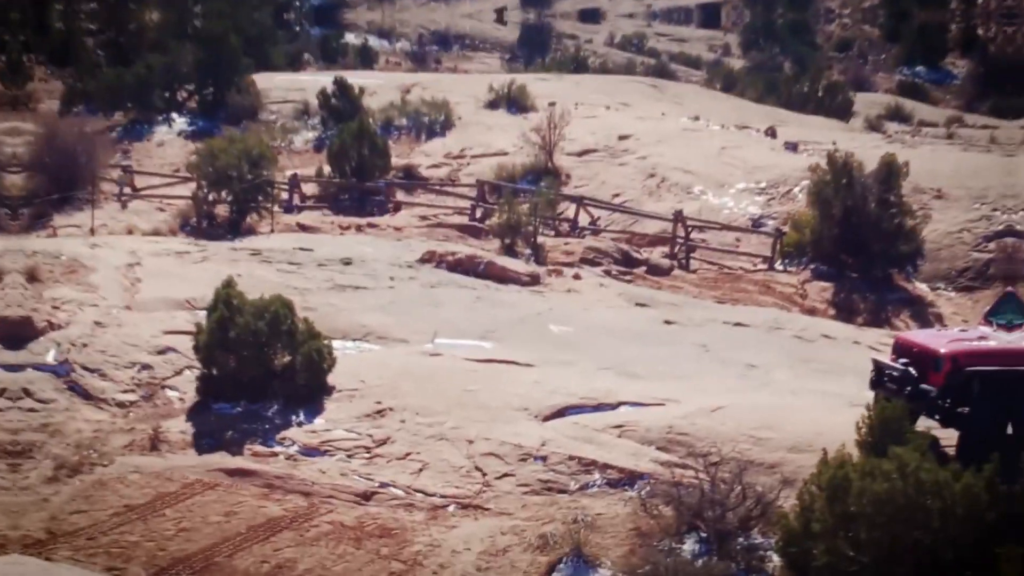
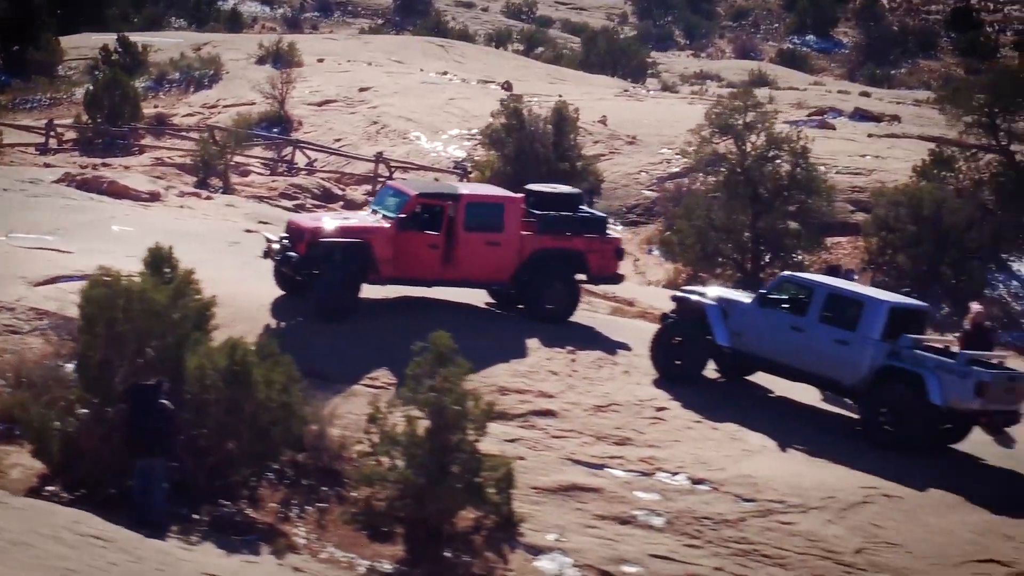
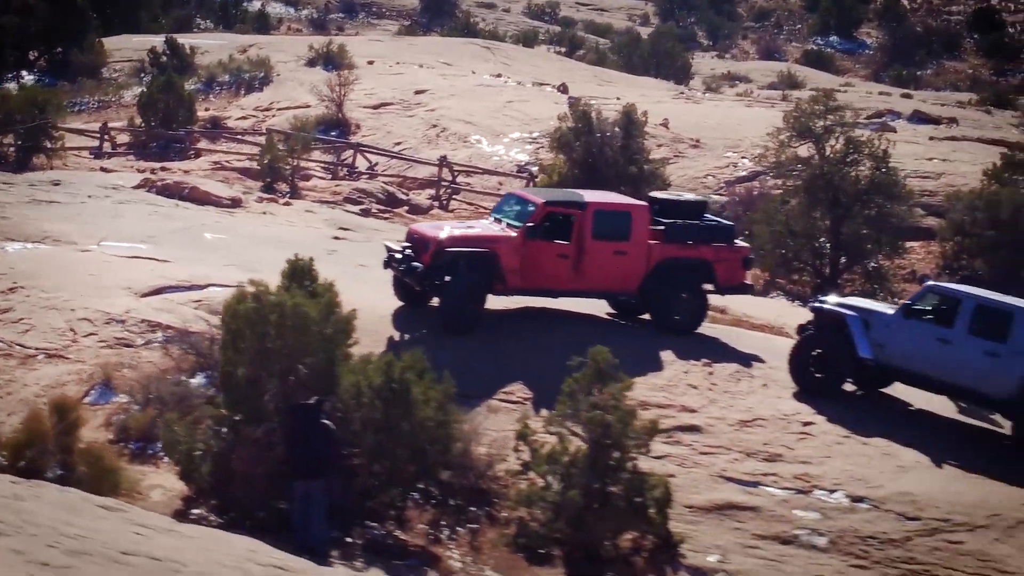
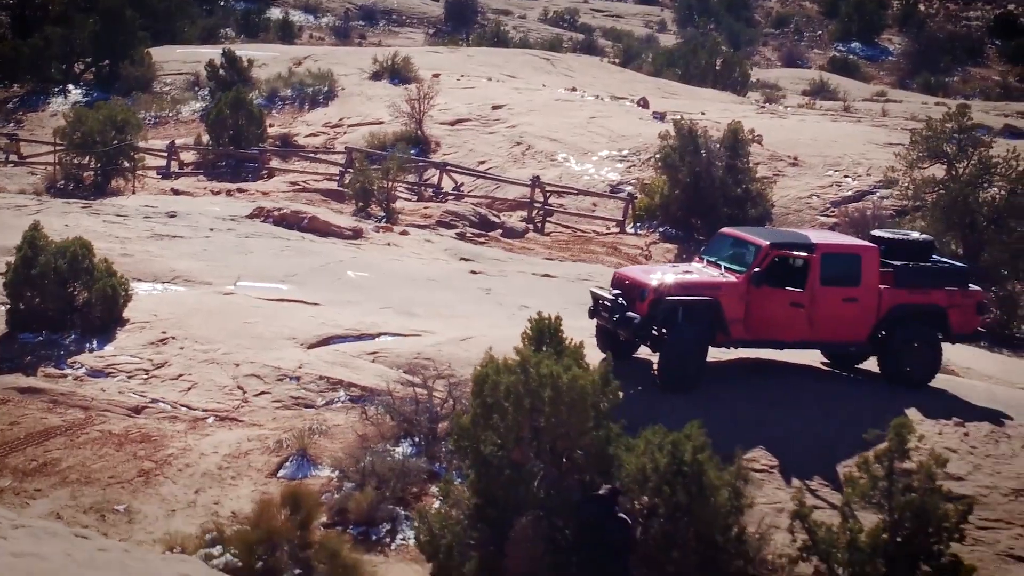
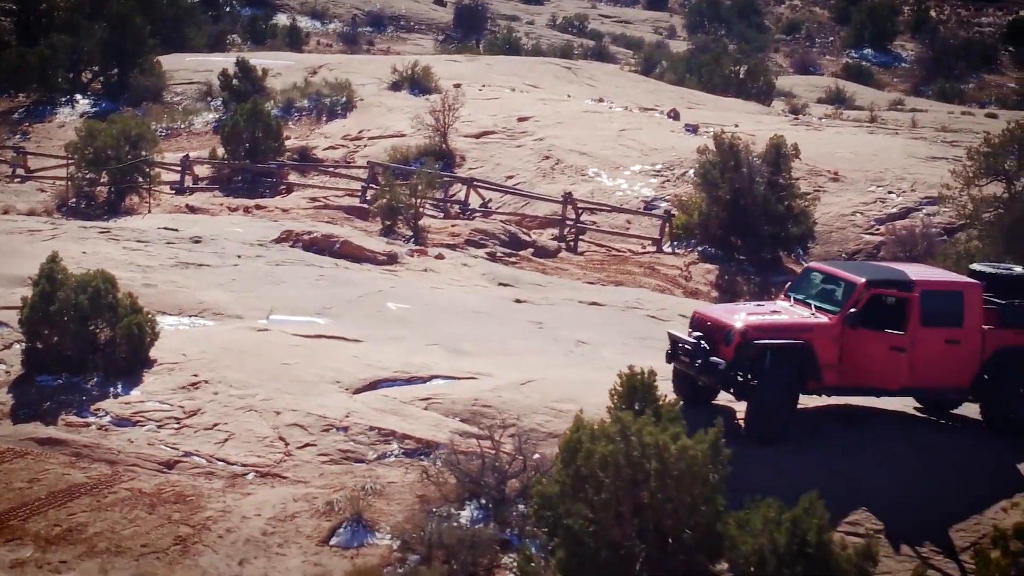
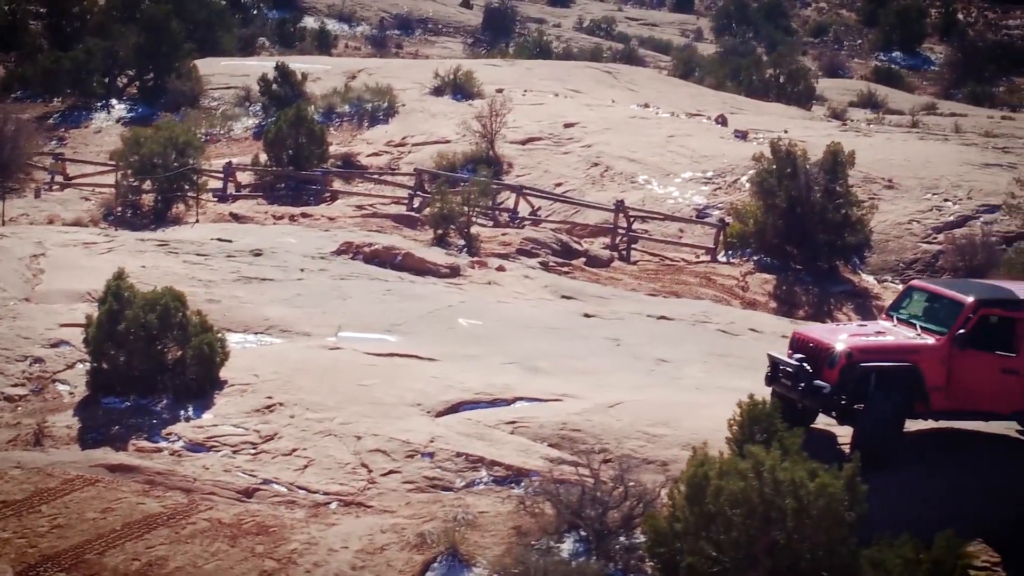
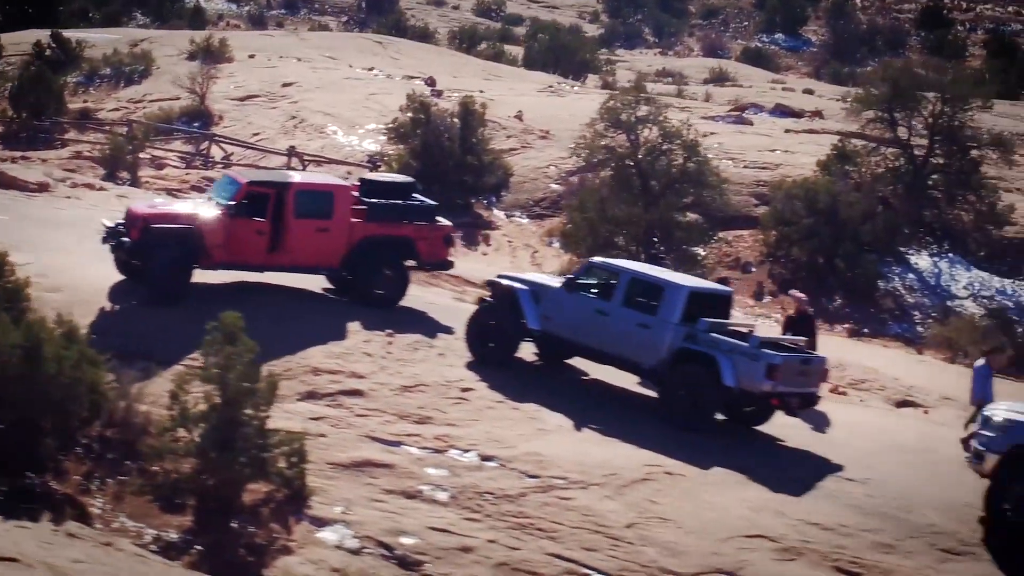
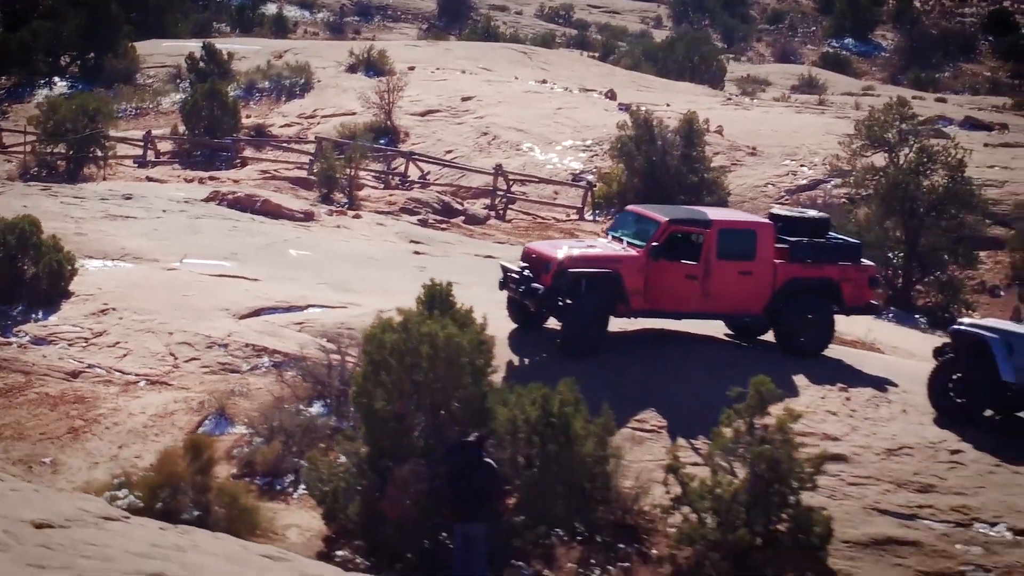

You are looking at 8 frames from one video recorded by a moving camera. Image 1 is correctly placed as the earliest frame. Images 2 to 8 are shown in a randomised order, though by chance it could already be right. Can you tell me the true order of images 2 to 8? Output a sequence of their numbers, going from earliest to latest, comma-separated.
6, 5, 4, 8, 3, 2, 7
